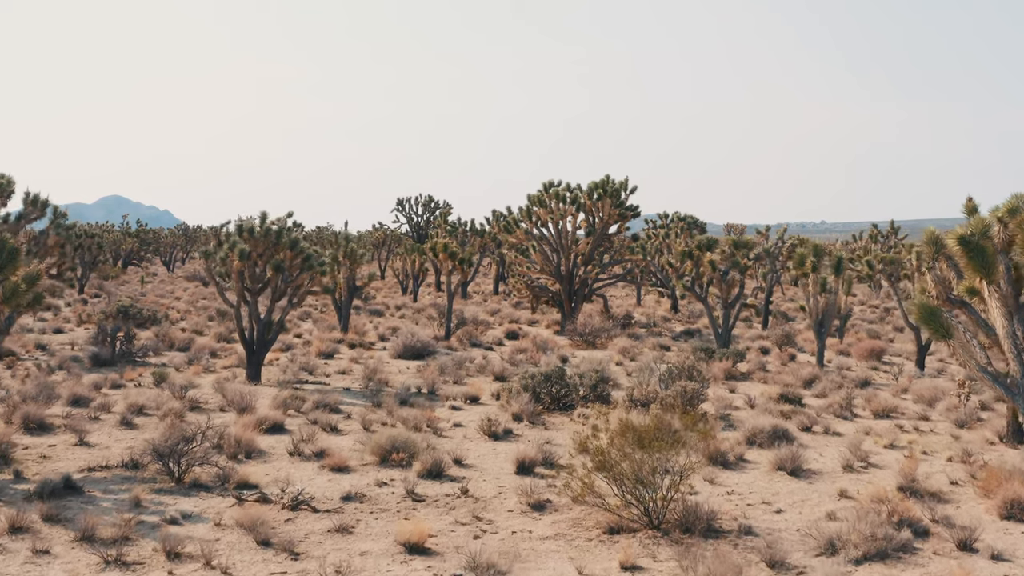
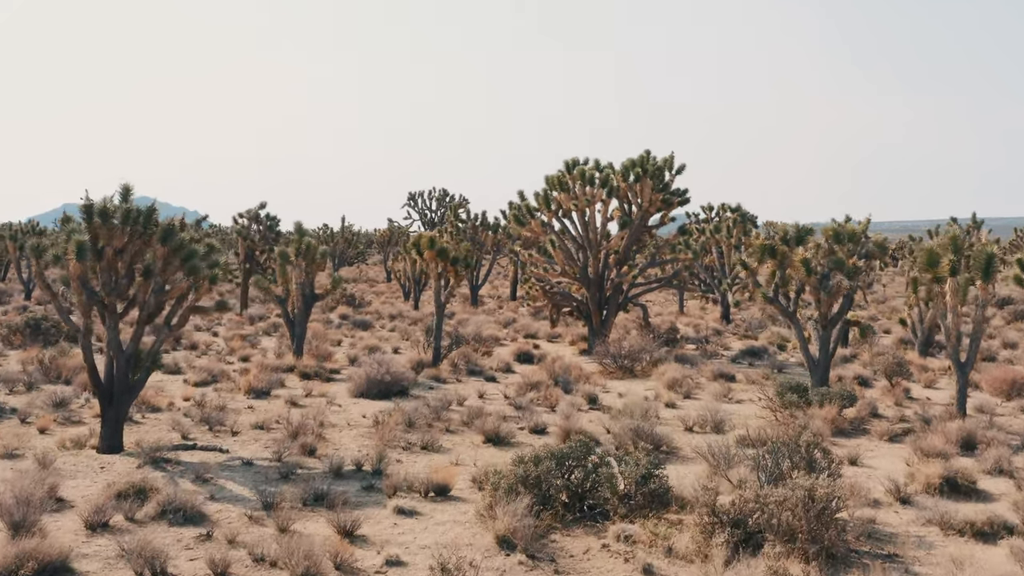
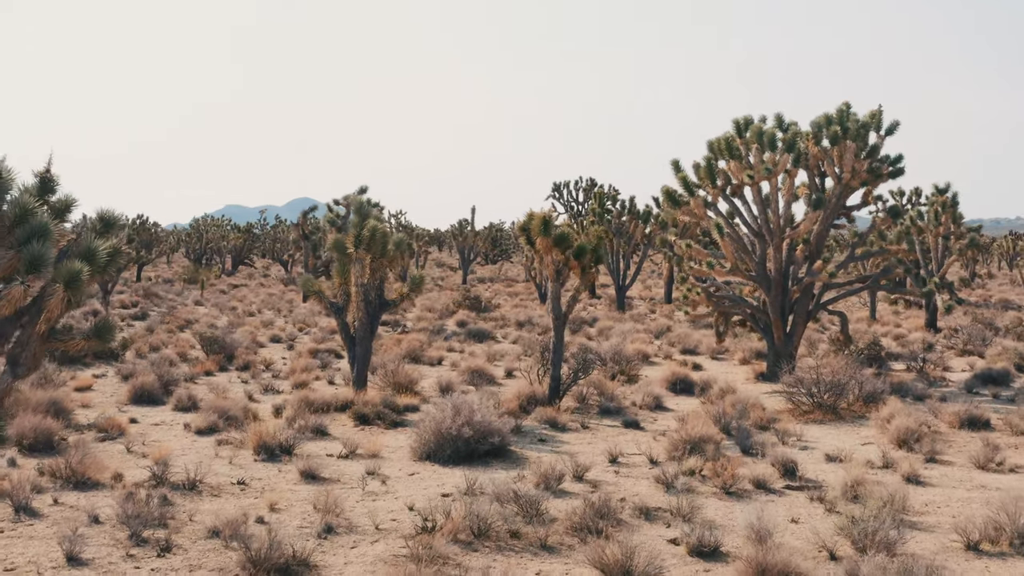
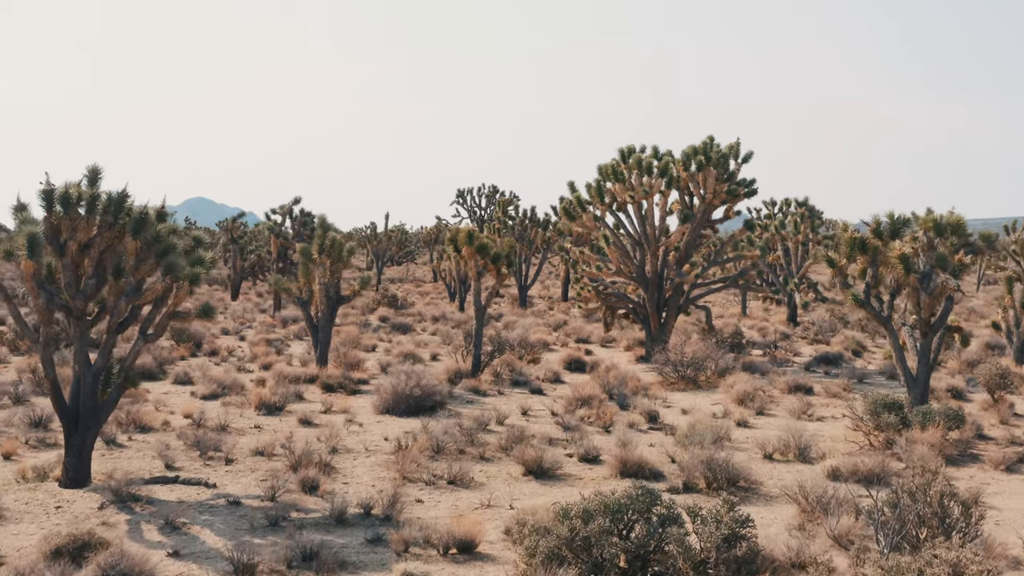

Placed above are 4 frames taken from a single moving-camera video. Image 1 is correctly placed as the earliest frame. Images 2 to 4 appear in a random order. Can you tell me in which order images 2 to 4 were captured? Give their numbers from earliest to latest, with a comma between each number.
2, 4, 3
